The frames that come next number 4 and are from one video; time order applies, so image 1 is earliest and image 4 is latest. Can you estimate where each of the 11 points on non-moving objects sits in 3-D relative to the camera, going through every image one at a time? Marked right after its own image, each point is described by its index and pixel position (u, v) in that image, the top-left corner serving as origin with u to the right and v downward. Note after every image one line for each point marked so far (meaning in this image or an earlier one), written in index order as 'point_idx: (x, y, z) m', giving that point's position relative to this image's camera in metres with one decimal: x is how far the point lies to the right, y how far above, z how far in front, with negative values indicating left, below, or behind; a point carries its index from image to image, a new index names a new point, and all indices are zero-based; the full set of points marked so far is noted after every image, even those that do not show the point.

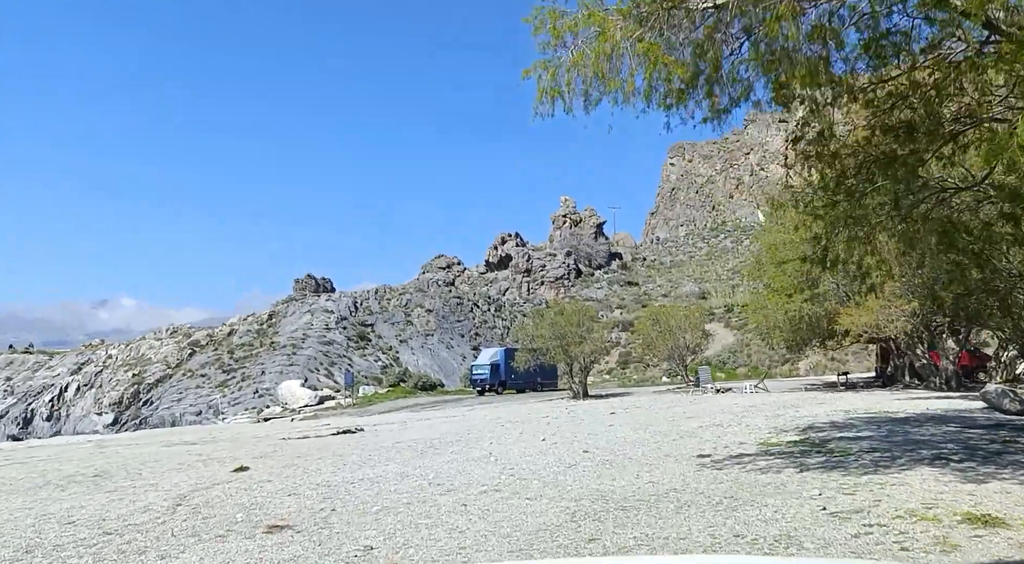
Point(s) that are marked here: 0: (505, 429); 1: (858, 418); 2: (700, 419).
0: (-0.2, -3.7, +19.2) m
1: (+5.5, -2.2, +12.0) m
2: (+4.2, -3.1, +17.0) m
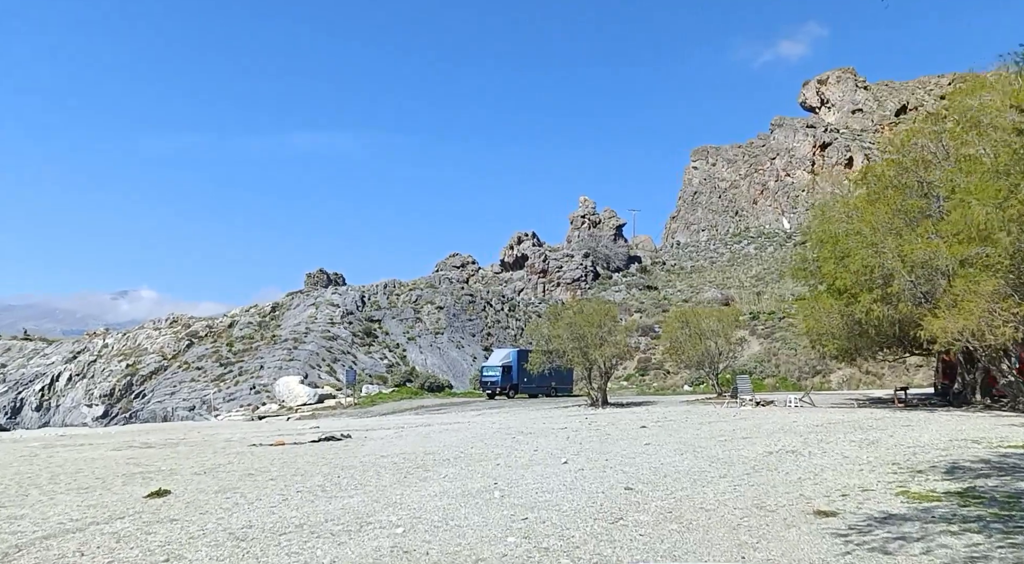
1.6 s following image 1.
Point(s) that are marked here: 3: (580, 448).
0: (+0.1, -3.4, +15.9) m
1: (+5.7, -2.0, +8.6) m
2: (+4.5, -2.9, +13.6) m
3: (+1.3, -3.1, +14.1) m
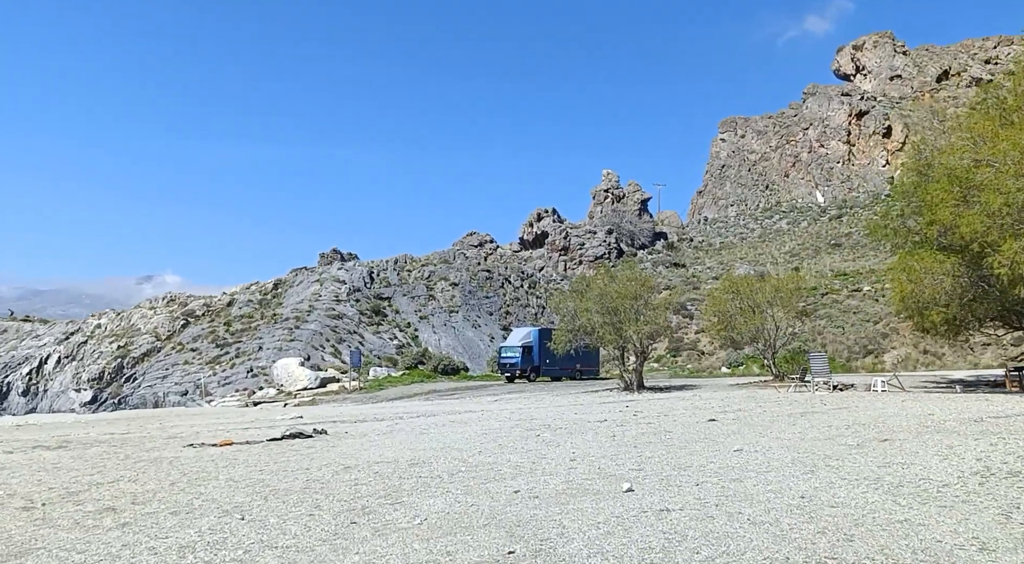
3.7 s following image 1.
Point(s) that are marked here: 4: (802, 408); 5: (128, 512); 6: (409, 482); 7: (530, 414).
0: (+0.4, -2.5, +11.2) m
1: (+5.8, -1.1, +3.8) m
2: (+4.8, -1.9, +8.8) m
3: (+1.6, -2.2, +9.4) m
4: (+6.3, -2.7, +16.5) m
5: (-3.5, -2.1, +7.0) m
6: (-1.1, -2.2, +8.5) m
7: (+0.4, -3.3, +19.0) m
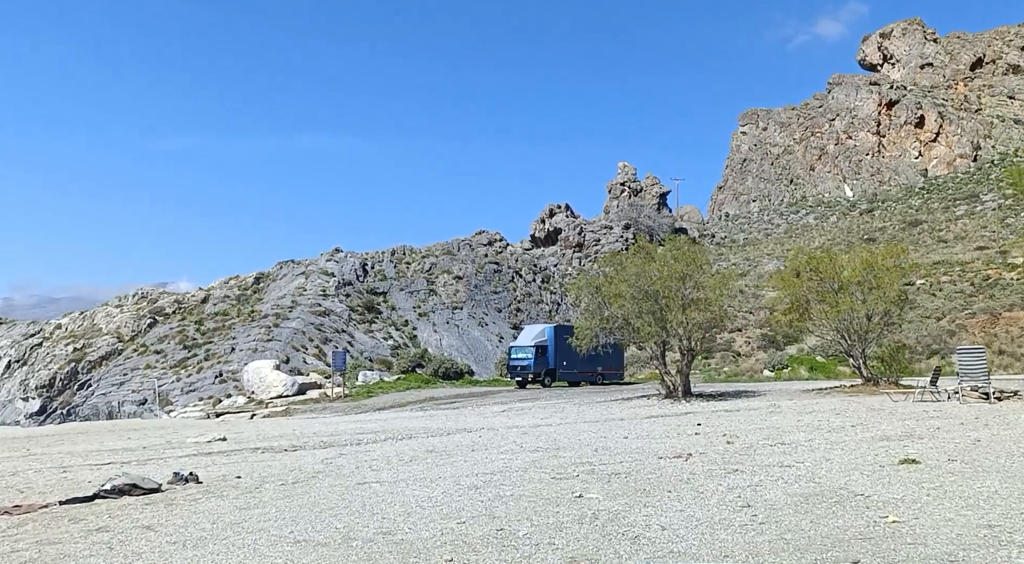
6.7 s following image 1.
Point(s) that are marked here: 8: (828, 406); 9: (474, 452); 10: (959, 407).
0: (+0.5, -1.6, +4.3) m
1: (+5.8, -0.2, -3.2) m
2: (+4.8, -1.0, +1.8) m
3: (+1.7, -1.3, +2.4) m
4: (+6.4, -1.8, +9.4) m
5: (-3.5, -1.2, +0.1) m
6: (-1.1, -1.3, +1.6) m
7: (+0.6, -2.5, +12.1) m
8: (+6.9, -2.7, +16.5) m
9: (-0.6, -2.5, +11.4) m
10: (+8.4, -2.3, +14.6) m
